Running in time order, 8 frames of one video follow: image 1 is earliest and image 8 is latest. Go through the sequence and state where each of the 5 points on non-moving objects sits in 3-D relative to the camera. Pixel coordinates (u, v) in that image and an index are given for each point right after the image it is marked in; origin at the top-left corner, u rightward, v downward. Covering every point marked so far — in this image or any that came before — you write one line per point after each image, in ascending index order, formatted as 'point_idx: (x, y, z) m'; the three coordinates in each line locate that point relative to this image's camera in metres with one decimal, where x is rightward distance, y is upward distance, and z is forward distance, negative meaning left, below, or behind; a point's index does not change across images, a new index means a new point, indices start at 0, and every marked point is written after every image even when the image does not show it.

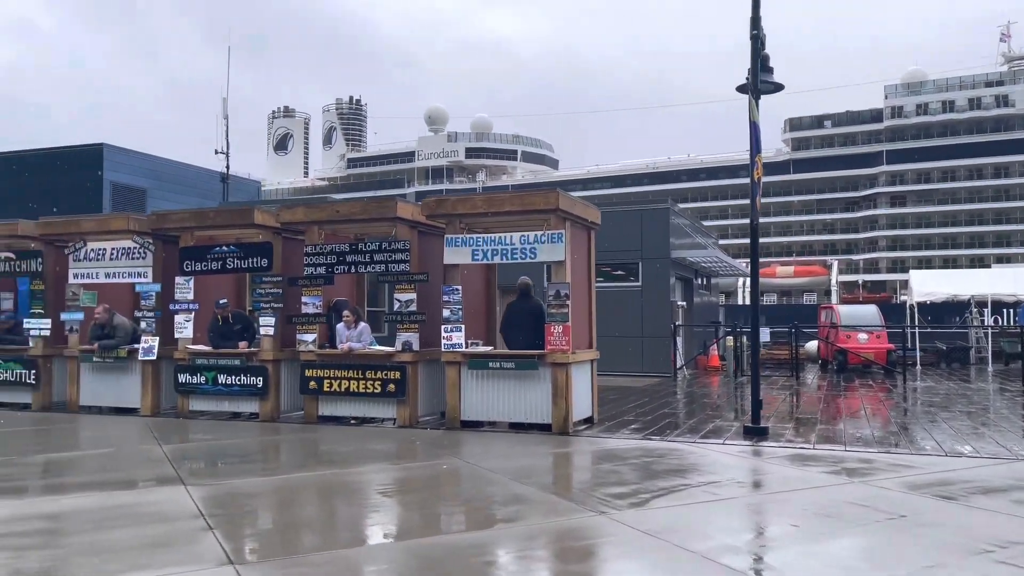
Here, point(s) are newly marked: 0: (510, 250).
0: (0.0, +0.5, +11.2) m
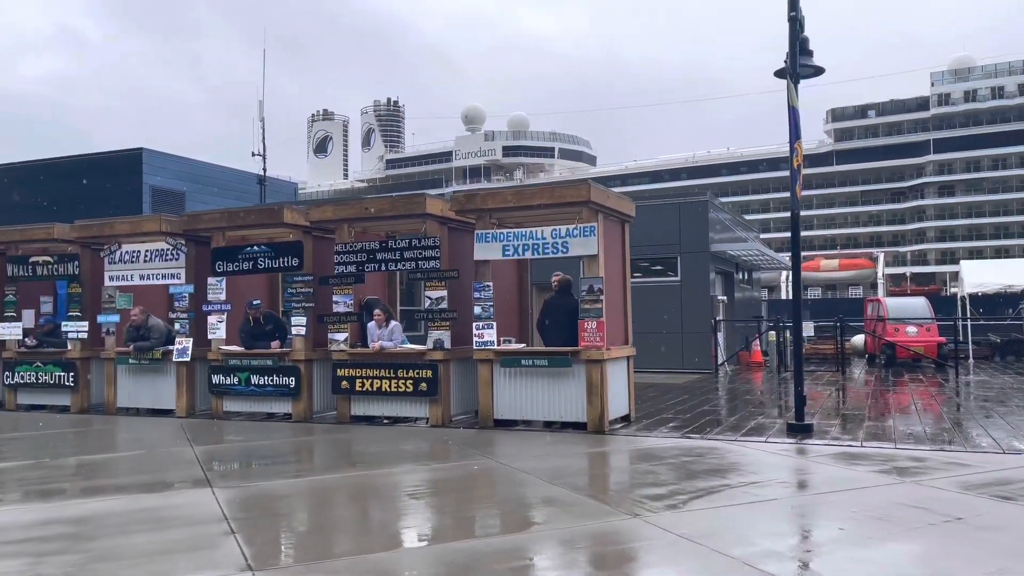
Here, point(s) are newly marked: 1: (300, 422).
0: (+0.4, +0.6, +11.0) m
1: (-3.2, -2.0, +12.3) m
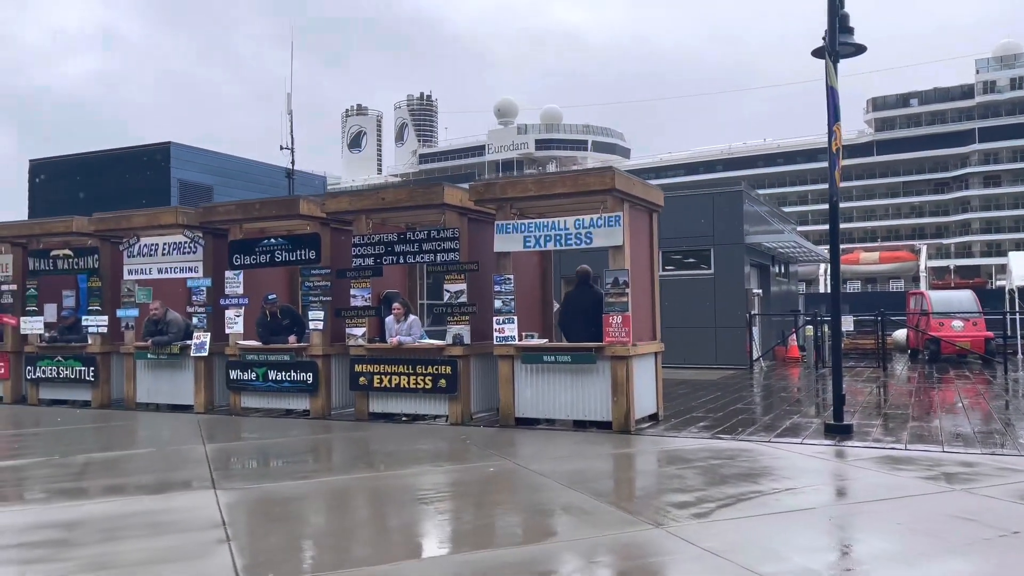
0: (+0.7, +0.7, +10.5) m
1: (-2.8, -1.9, +12.0) m
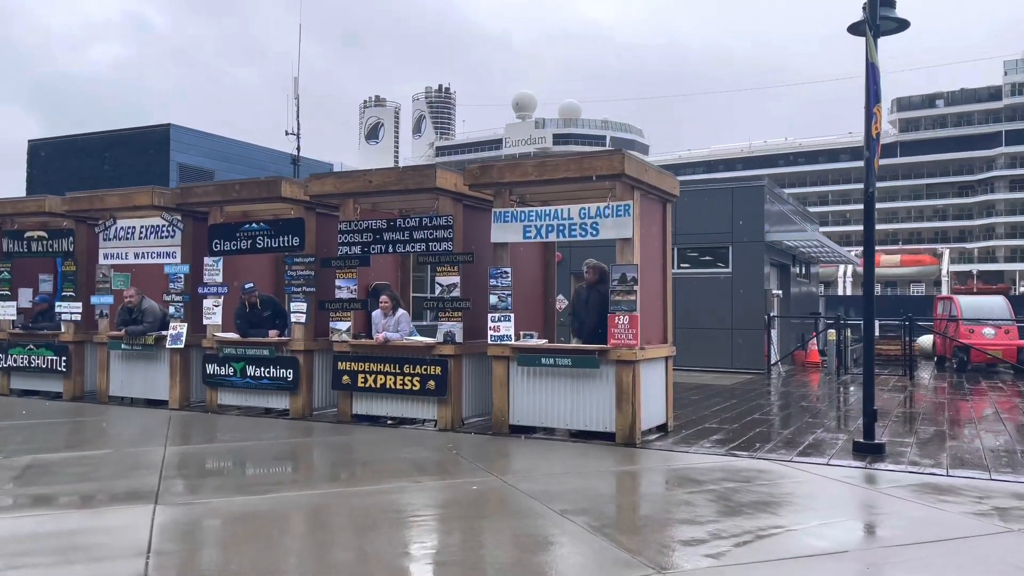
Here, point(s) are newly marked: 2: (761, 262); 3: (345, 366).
0: (+0.6, +0.7, +9.5) m
1: (-2.9, -1.8, +11.1) m
2: (+5.8, +0.6, +19.0) m
3: (-2.2, -1.0, +10.8) m
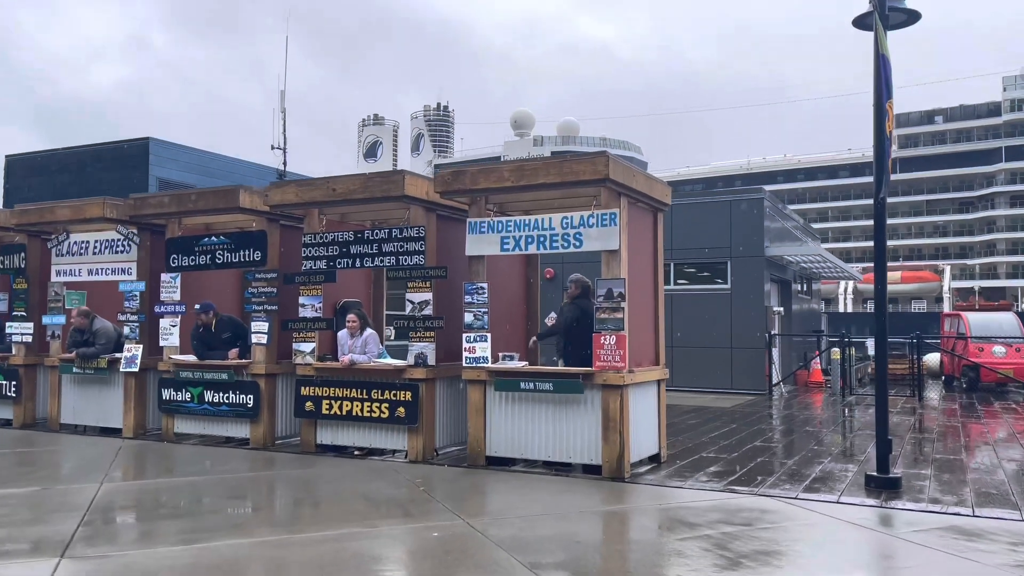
0: (+0.4, +0.5, +8.6) m
1: (-3.1, -2.0, +10.2) m
2: (+5.5, +0.2, +18.2) m
3: (-2.4, -1.2, +9.9) m
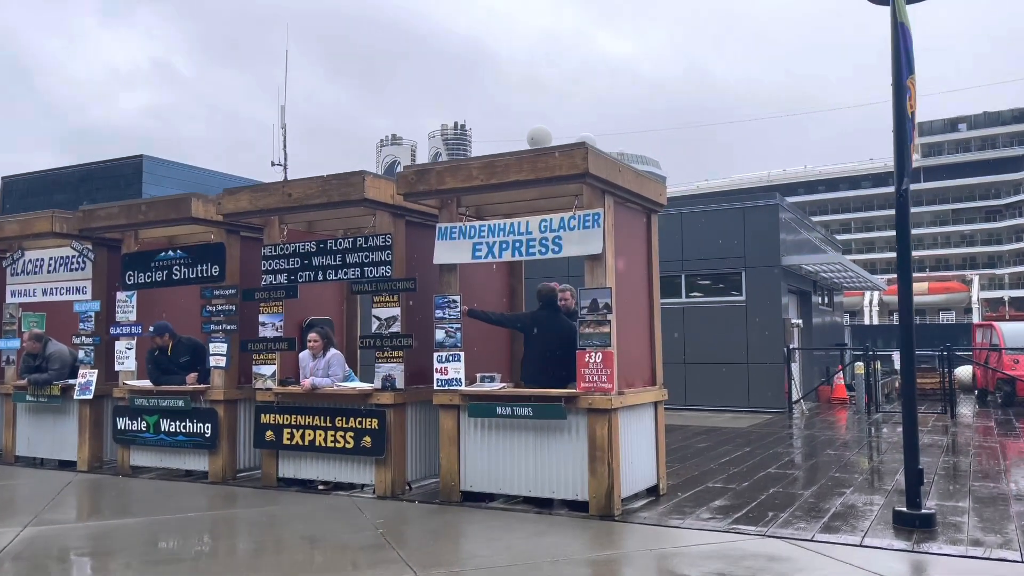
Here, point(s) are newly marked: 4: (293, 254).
0: (+0.1, +0.4, +7.7) m
1: (-3.3, -2.2, +9.2) m
2: (+5.5, 0.0, +17.0) m
3: (-2.6, -1.4, +8.9) m
4: (-2.4, +0.4, +8.9) m
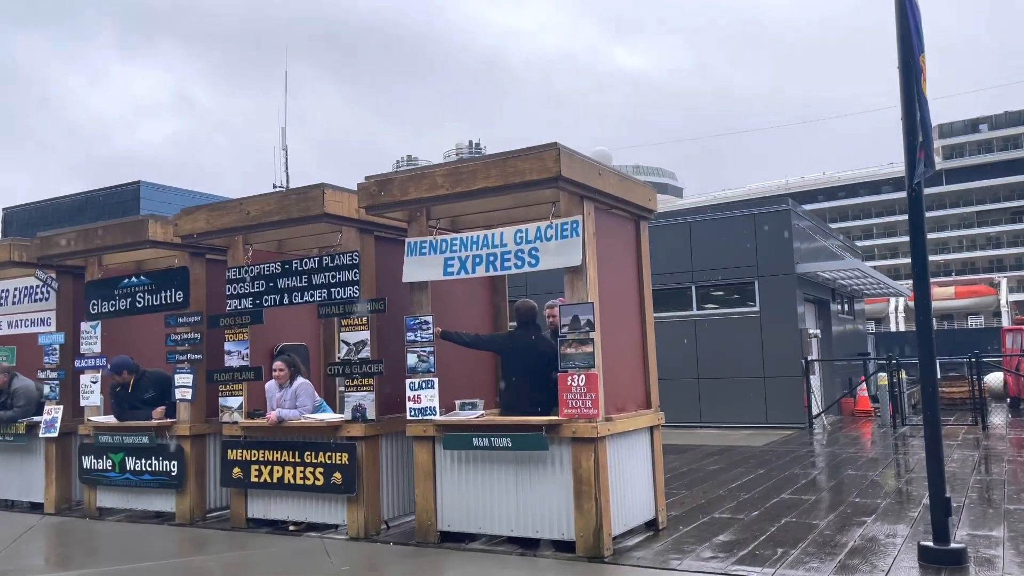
0: (-0.1, +0.3, +7.0) m
1: (-3.4, -2.5, +8.6) m
2: (+5.5, -0.2, +16.2) m
3: (-2.8, -1.7, +8.3) m
4: (-2.6, +0.1, +8.3) m
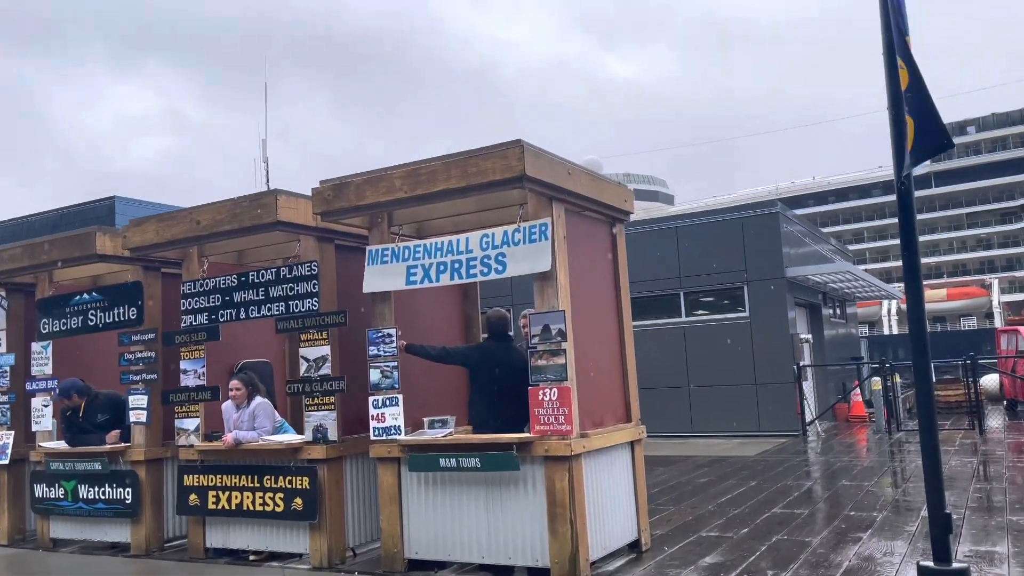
0: (-0.4, +0.2, +6.5) m
1: (-3.7, -2.6, +8.1) m
2: (+5.2, -0.3, +15.8) m
3: (-3.0, -1.8, +7.8) m
4: (-2.9, 0.0, +7.8) m
